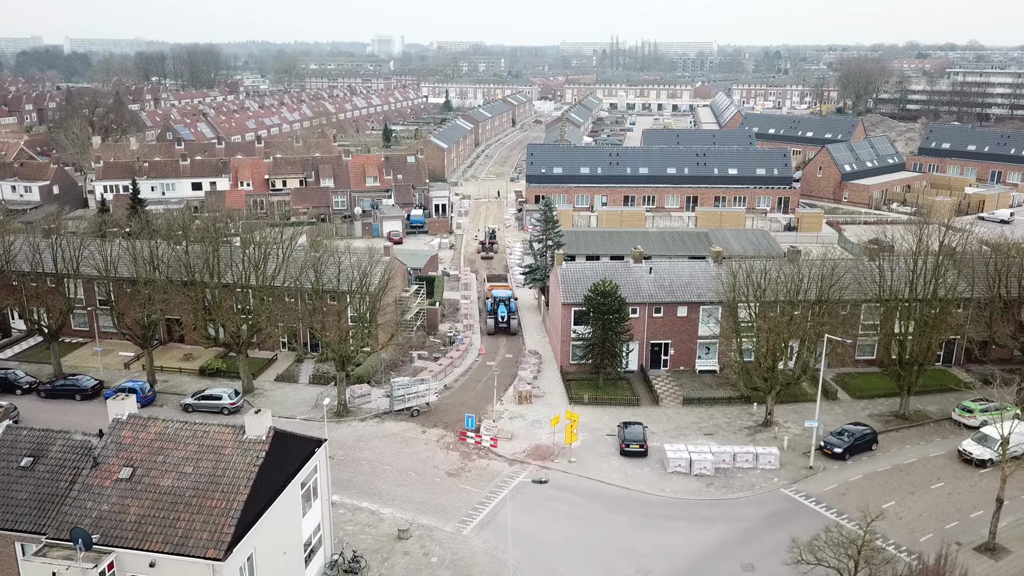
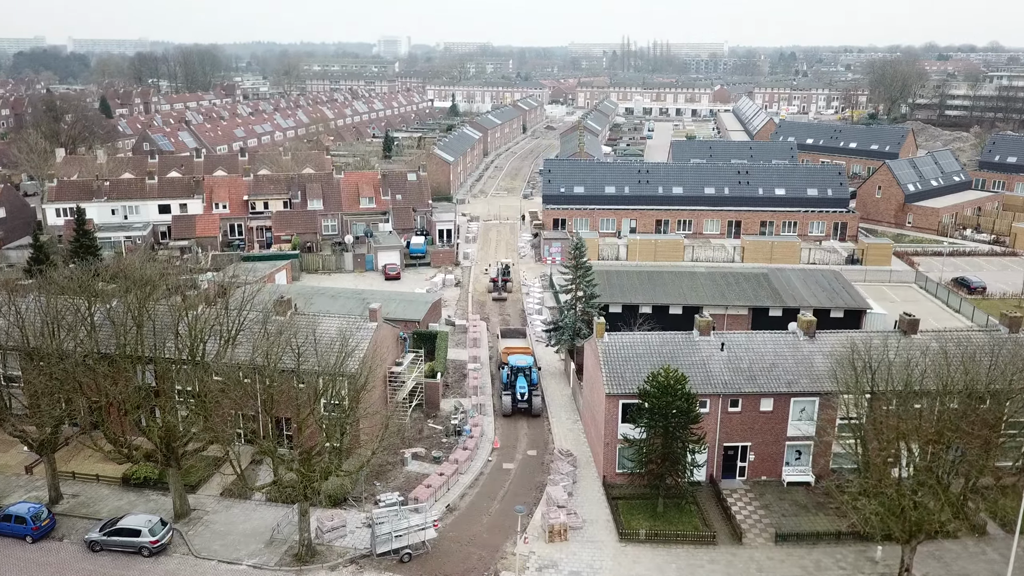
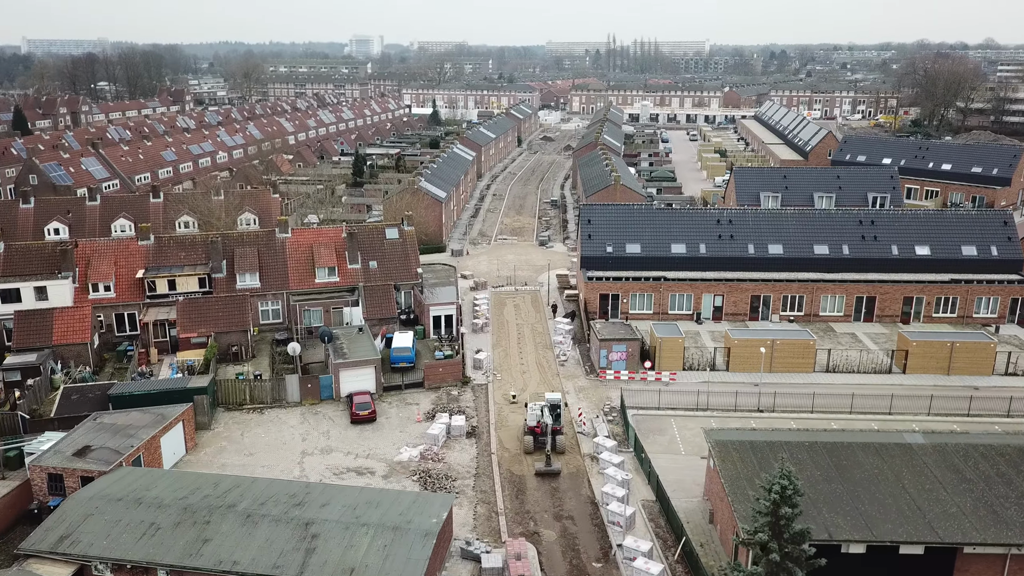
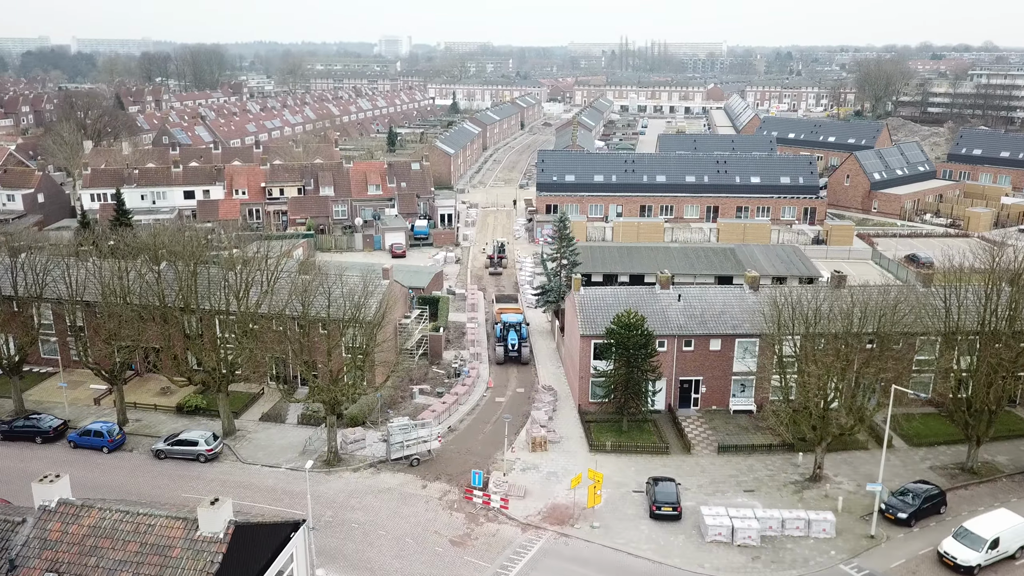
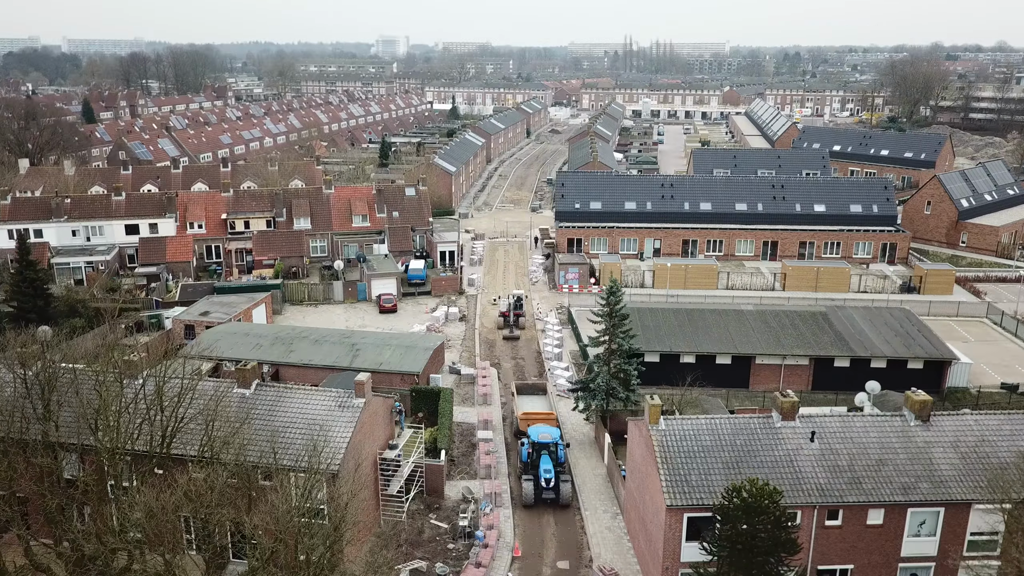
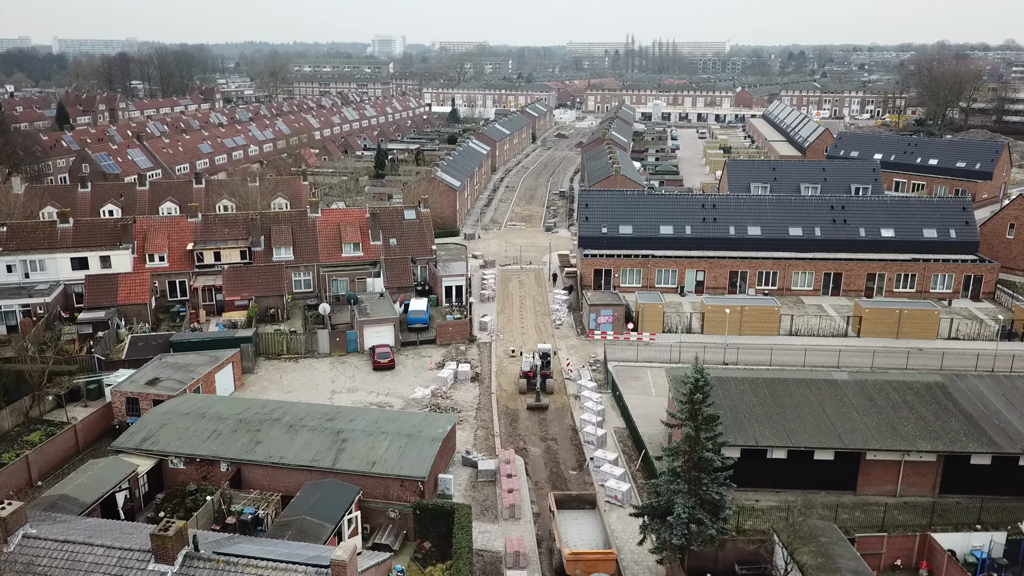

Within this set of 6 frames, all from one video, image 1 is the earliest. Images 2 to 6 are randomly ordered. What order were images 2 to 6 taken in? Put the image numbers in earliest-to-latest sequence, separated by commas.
4, 2, 5, 6, 3
